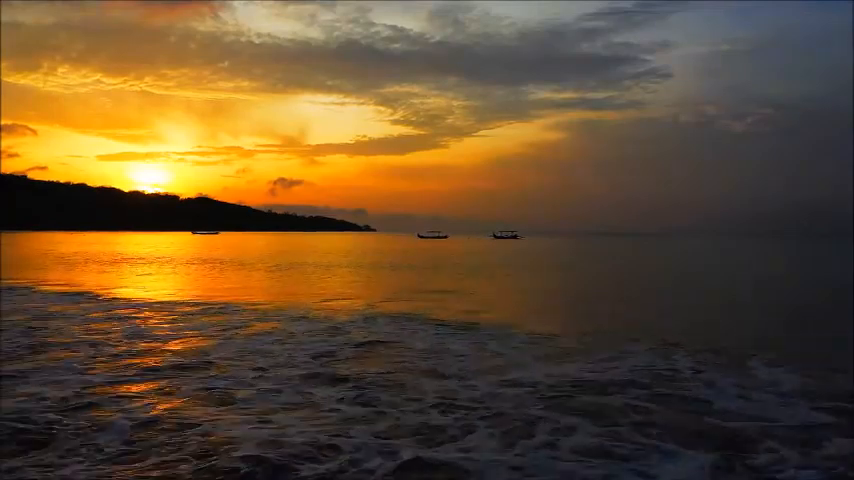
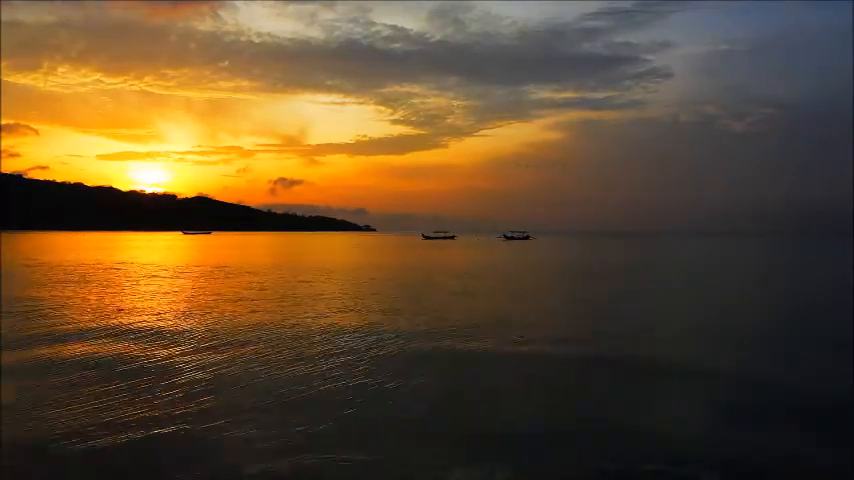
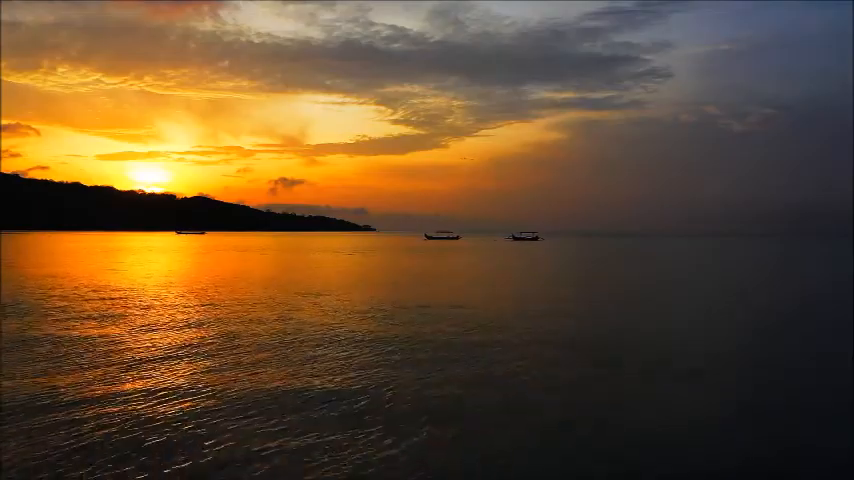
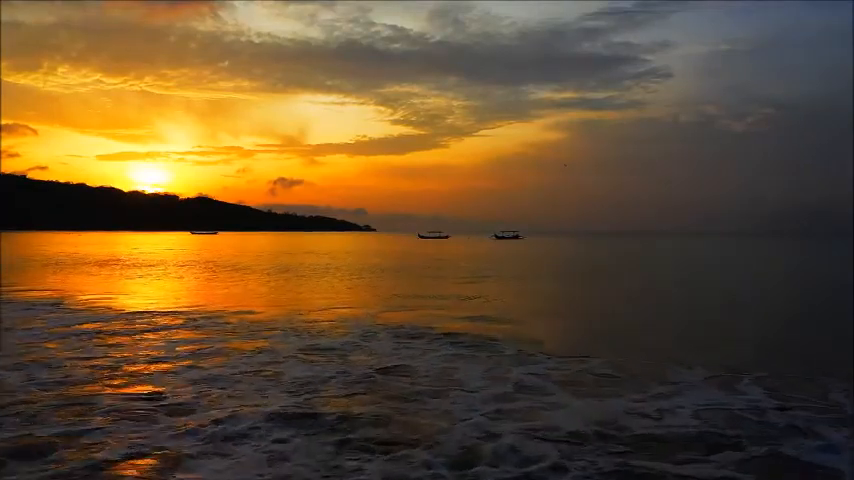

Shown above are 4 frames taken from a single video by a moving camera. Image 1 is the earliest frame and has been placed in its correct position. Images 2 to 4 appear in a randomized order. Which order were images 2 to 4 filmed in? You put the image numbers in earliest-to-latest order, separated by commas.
4, 2, 3
